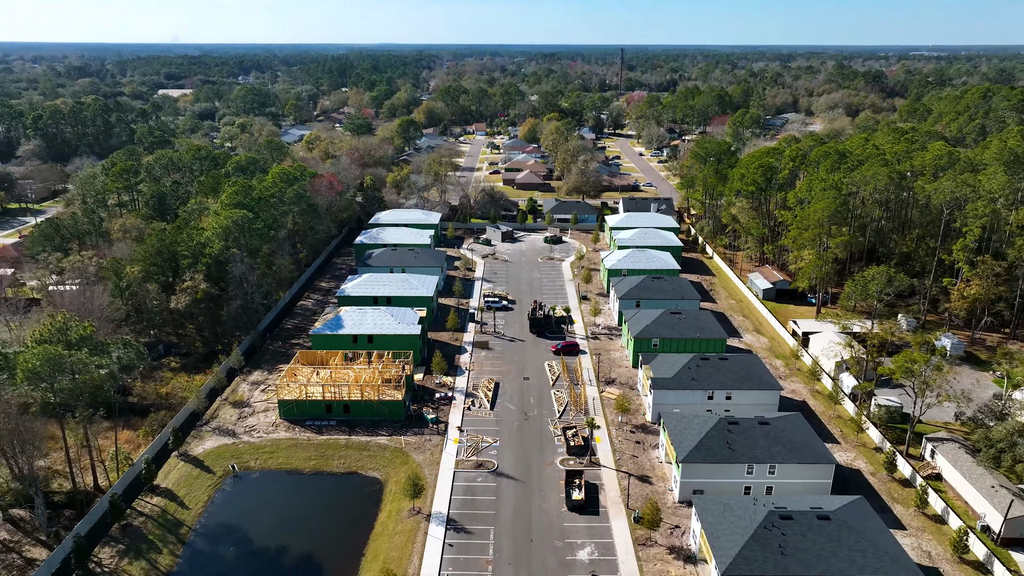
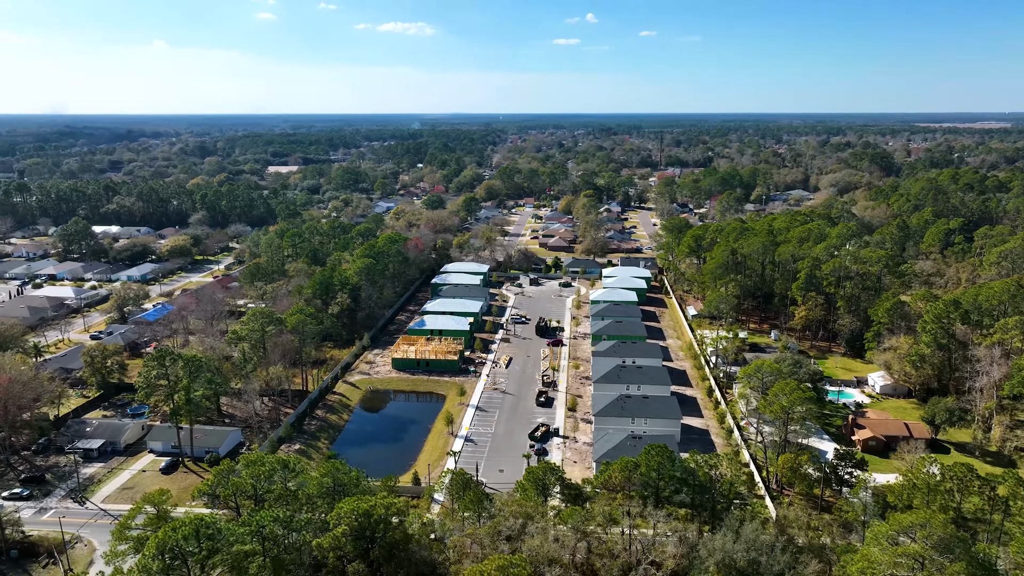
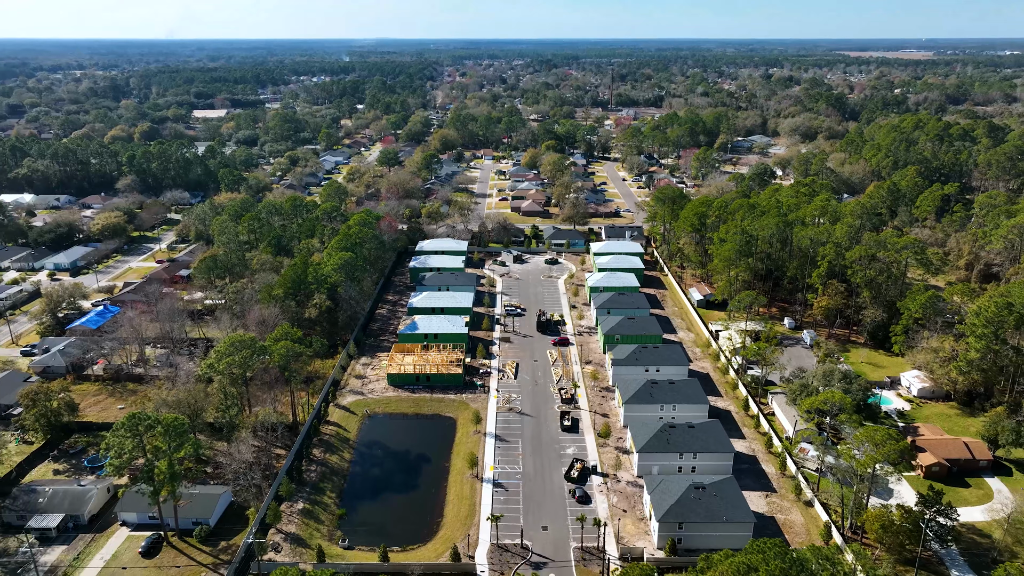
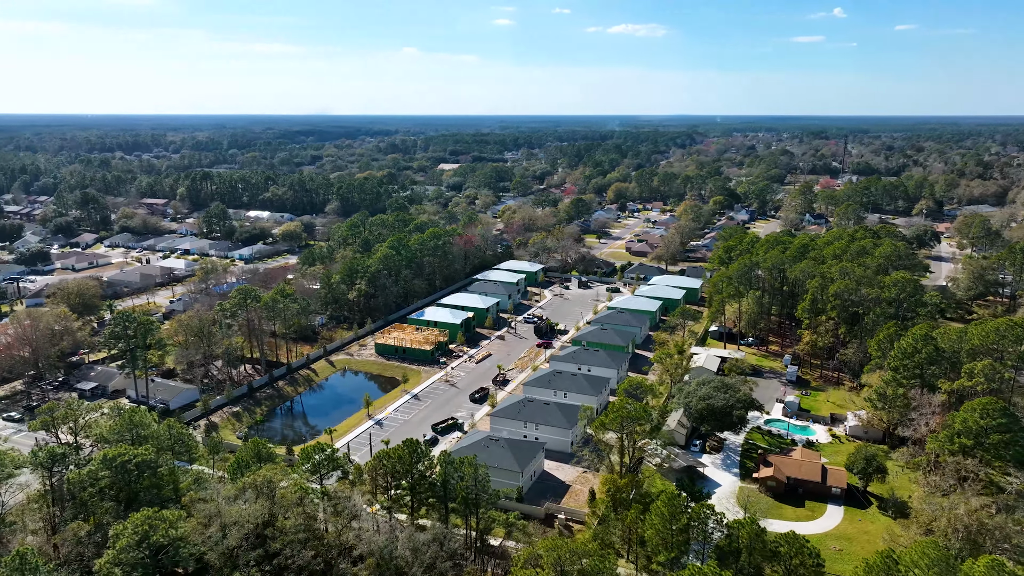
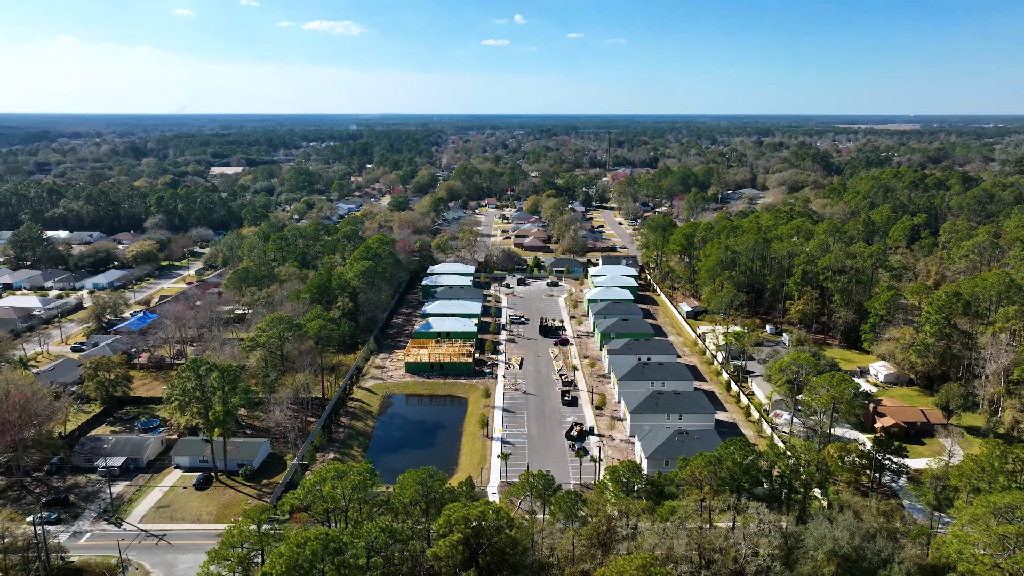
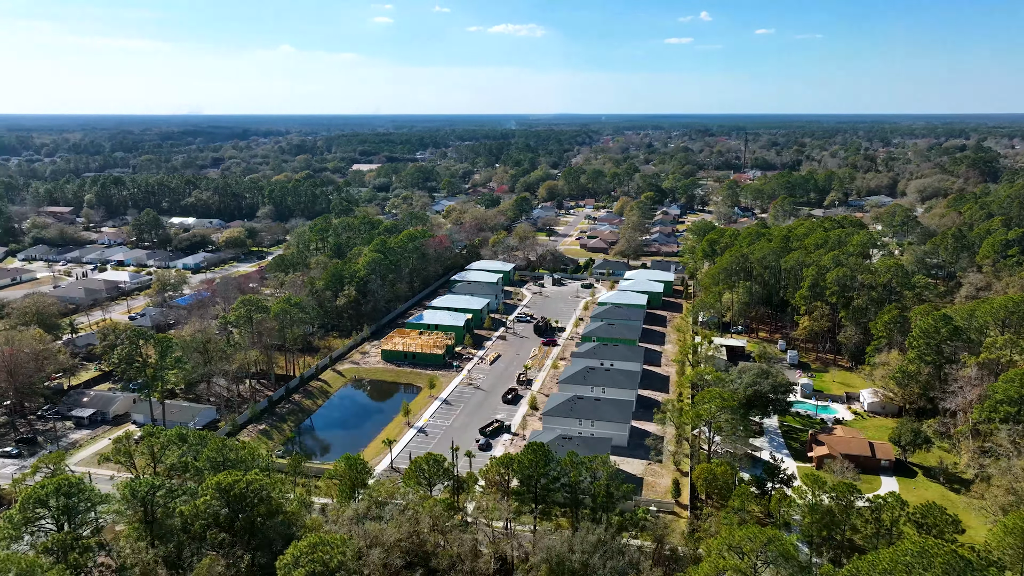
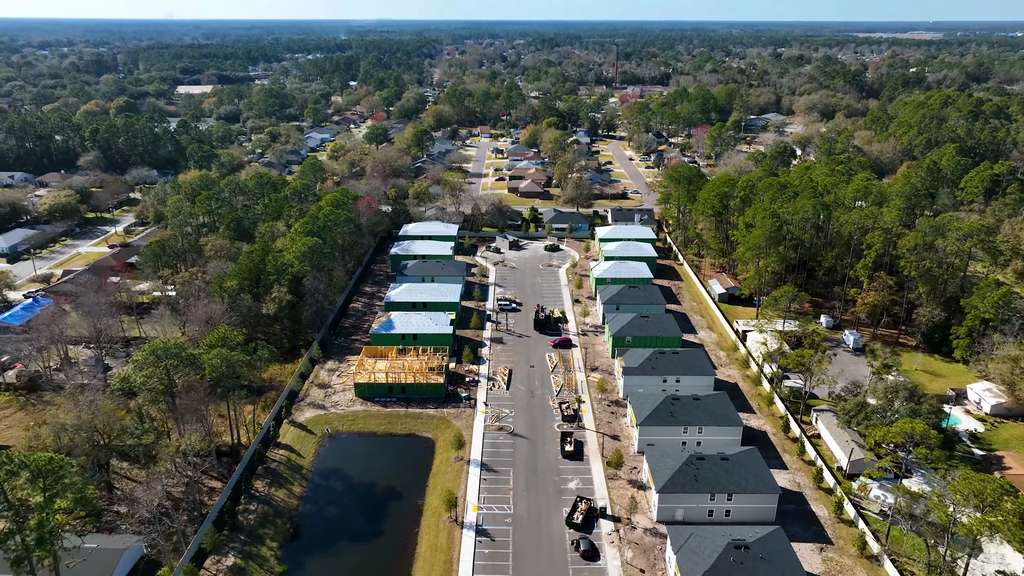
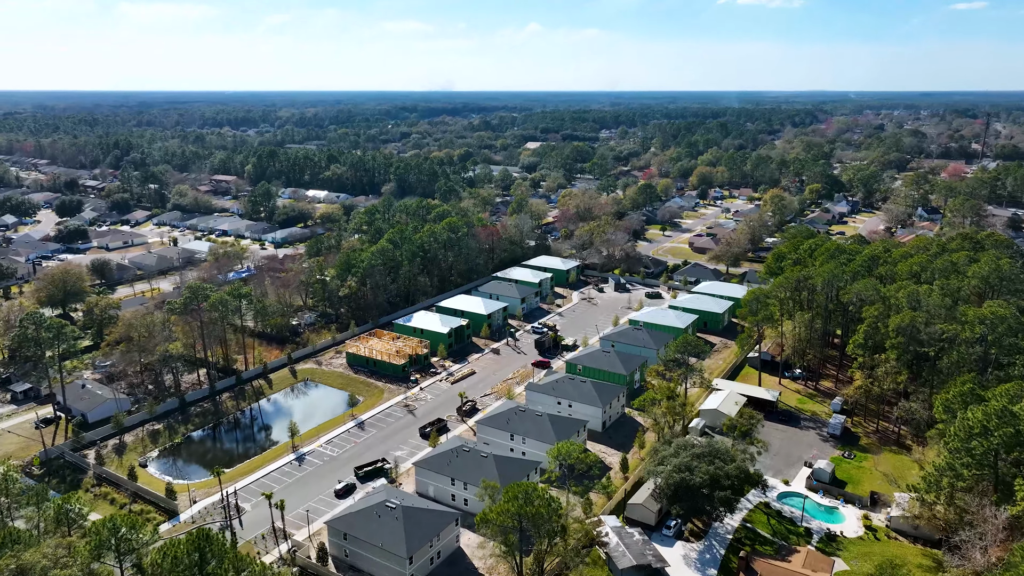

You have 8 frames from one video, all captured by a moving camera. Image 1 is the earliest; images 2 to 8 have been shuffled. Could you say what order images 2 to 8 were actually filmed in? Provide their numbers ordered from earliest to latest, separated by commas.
7, 3, 5, 2, 6, 4, 8
